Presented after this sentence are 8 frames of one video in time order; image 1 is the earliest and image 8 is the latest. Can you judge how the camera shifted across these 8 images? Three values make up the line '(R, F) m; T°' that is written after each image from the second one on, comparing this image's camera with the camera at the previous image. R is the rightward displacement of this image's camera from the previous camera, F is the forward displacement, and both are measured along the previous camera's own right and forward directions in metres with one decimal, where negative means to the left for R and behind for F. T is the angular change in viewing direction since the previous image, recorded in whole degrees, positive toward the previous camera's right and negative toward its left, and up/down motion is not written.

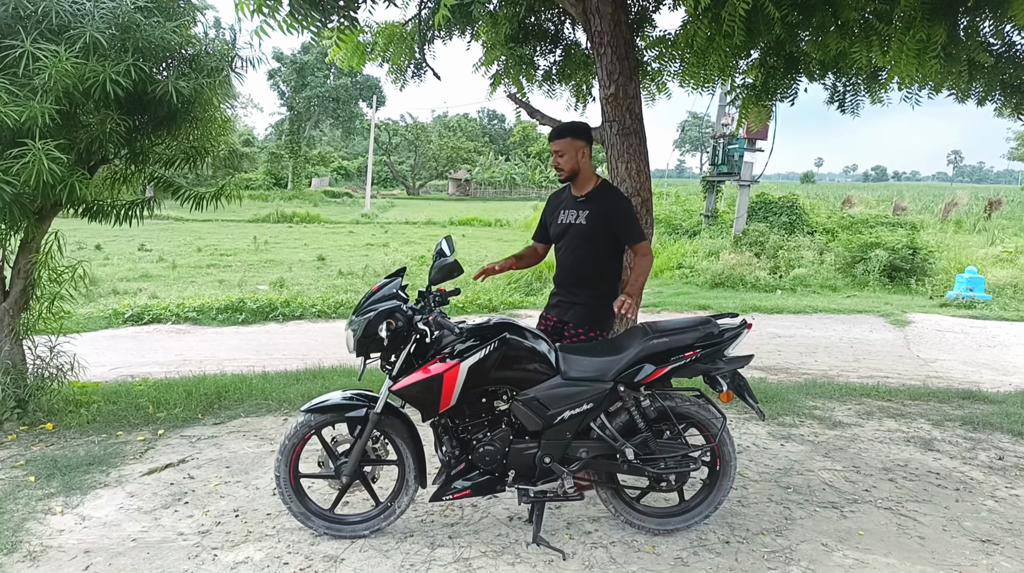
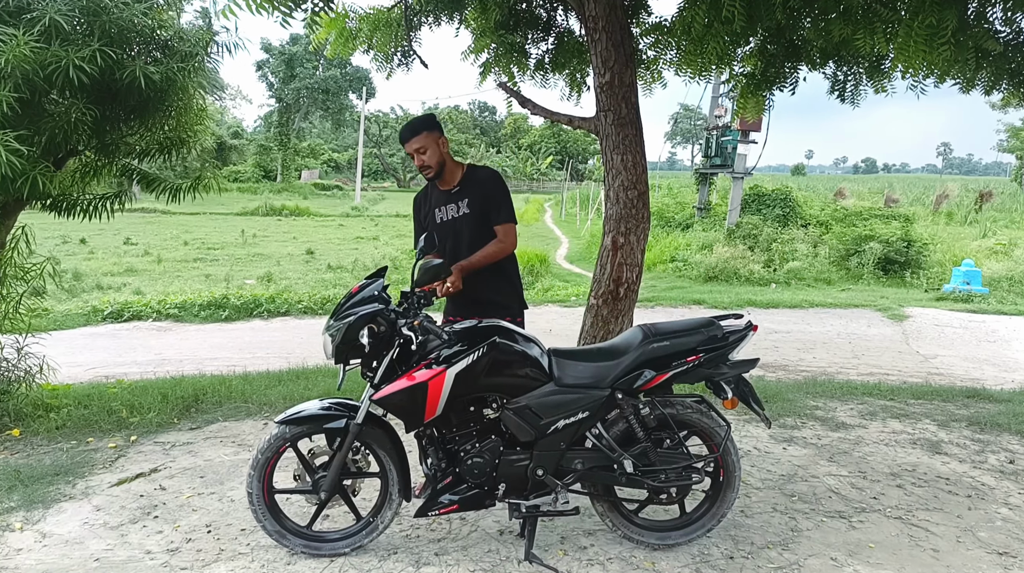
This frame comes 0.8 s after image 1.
(0.0, +0.2) m; +1°
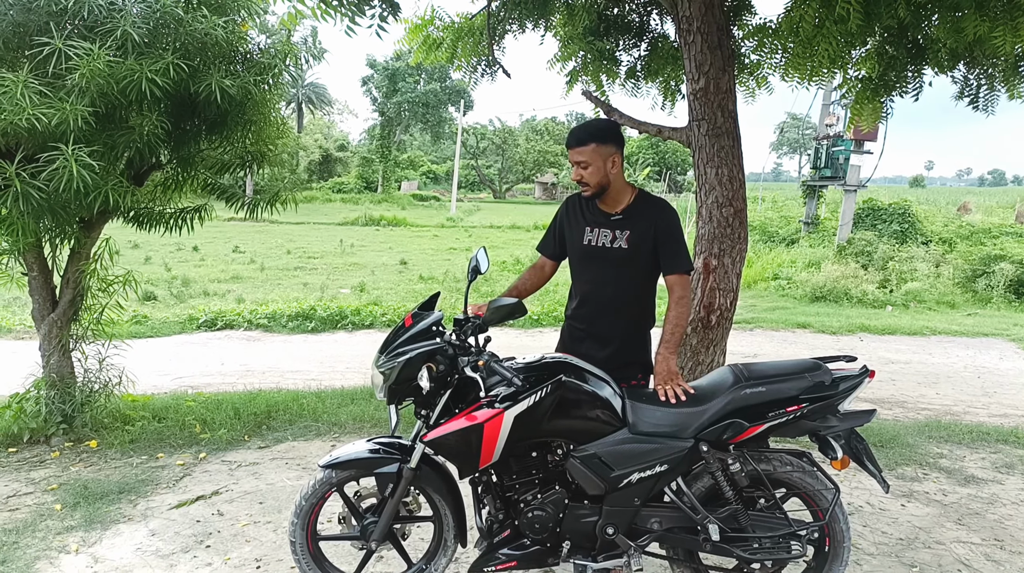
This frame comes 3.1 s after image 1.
(+0.1, +0.3) m; -7°
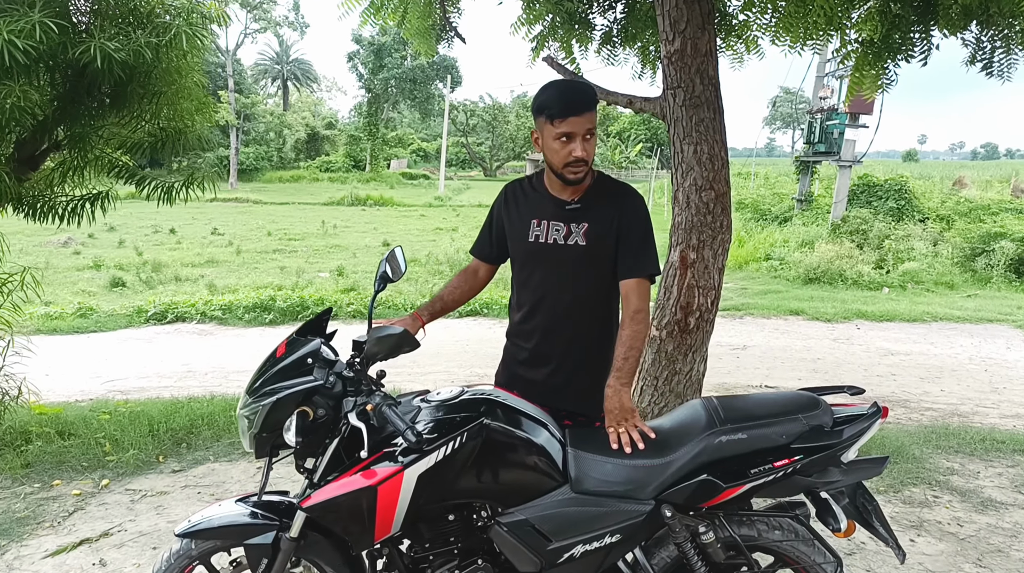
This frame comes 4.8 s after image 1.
(+0.2, +0.6) m; 0°
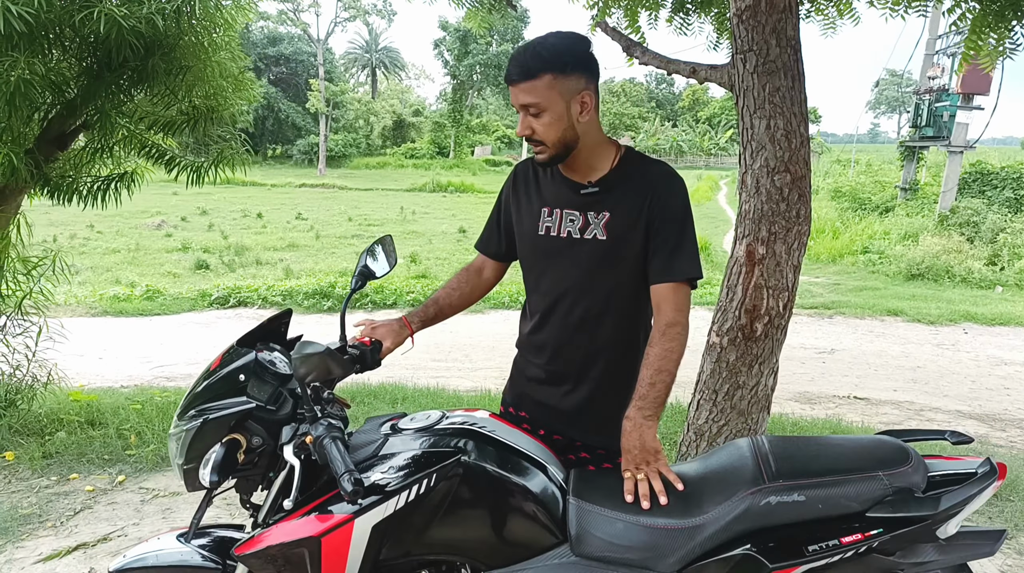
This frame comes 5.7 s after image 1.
(+0.2, +0.4) m; -6°
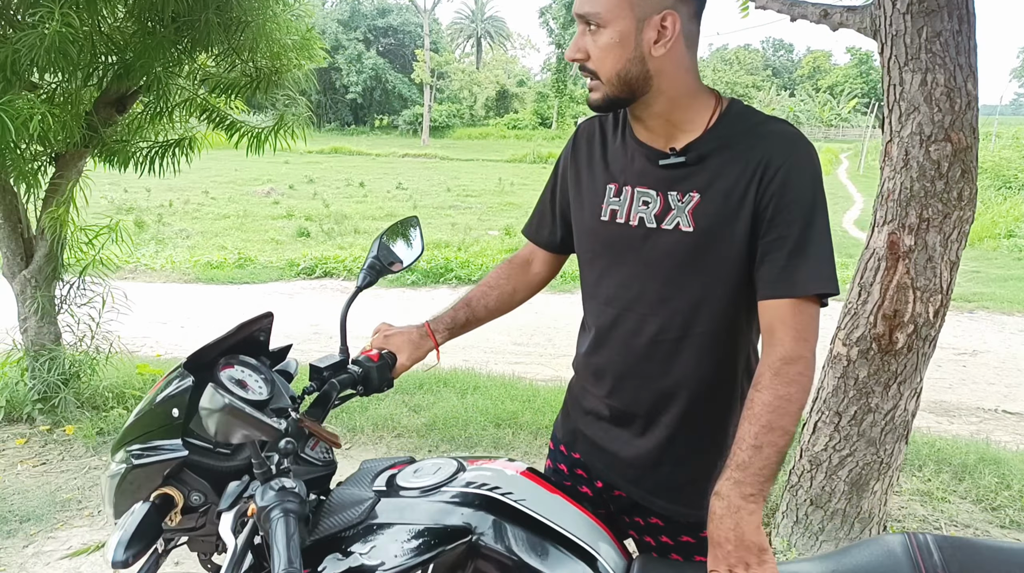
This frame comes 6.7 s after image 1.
(+0.1, +0.4) m; -8°
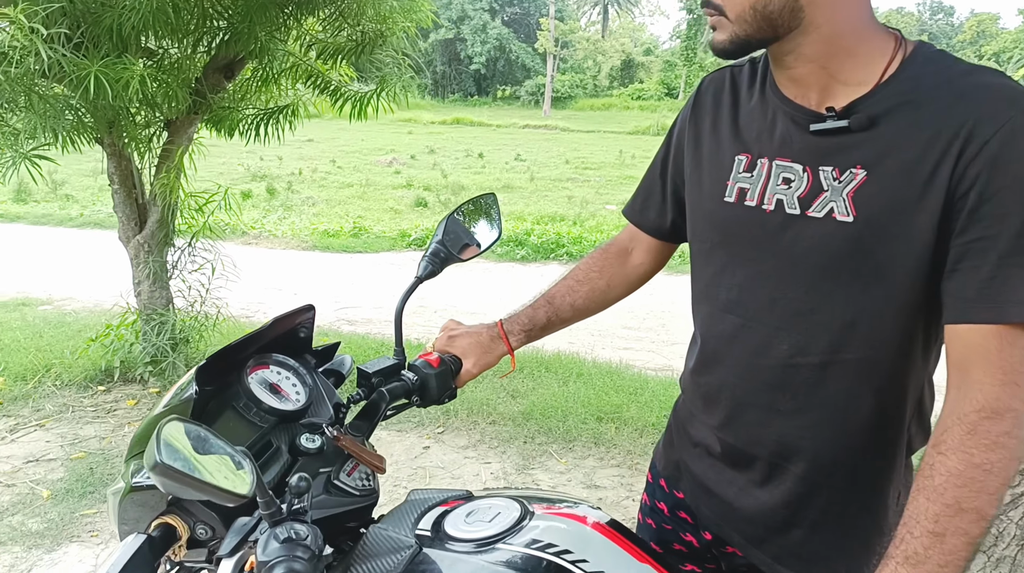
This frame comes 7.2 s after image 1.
(0.0, +0.3) m; -9°
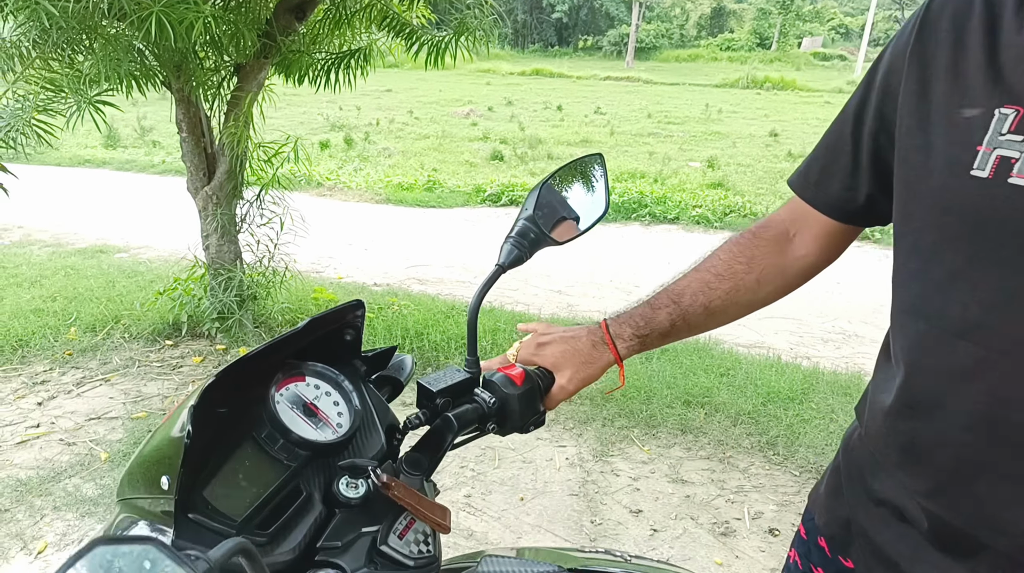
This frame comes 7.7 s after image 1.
(0.0, +0.3) m; -6°
